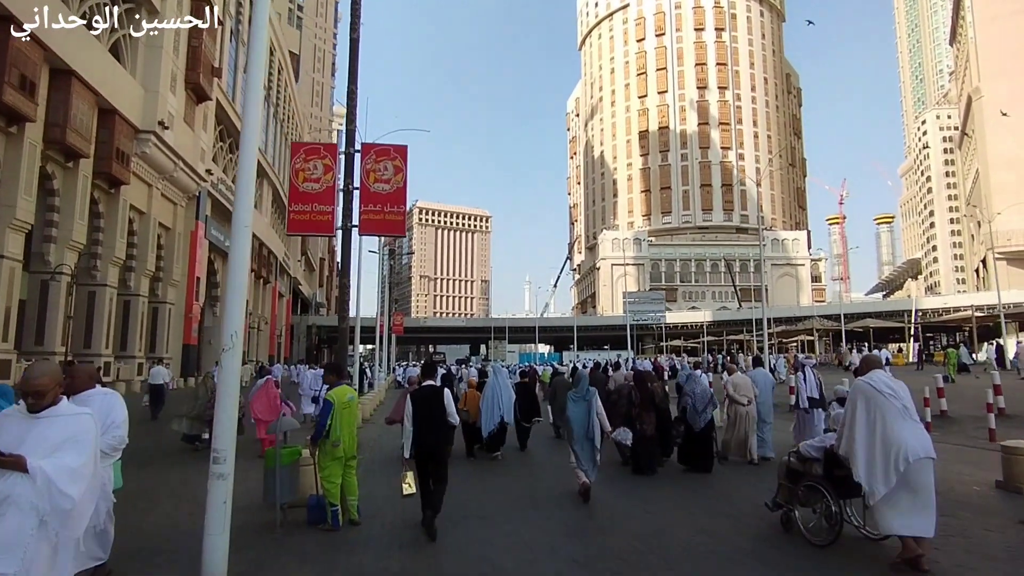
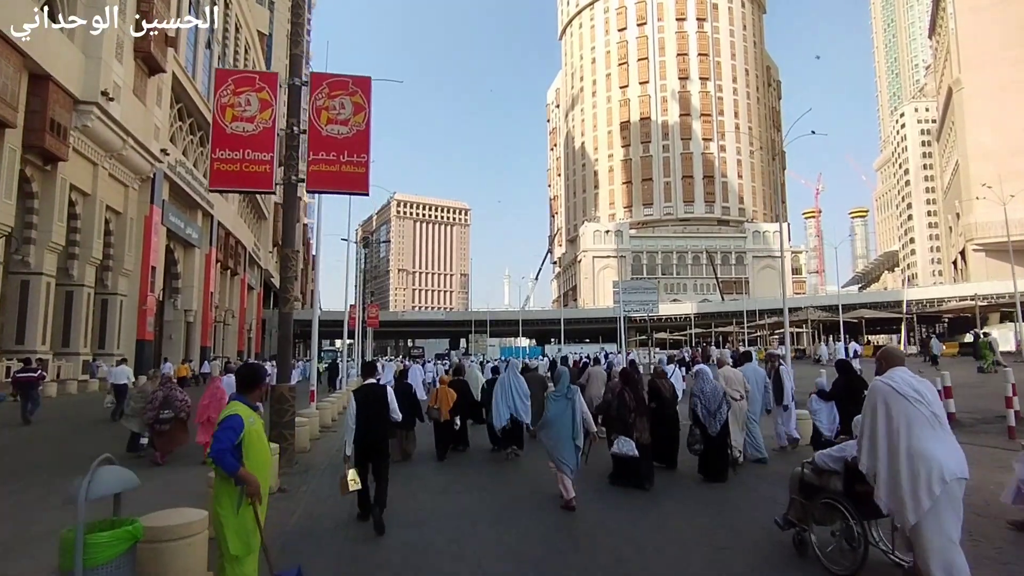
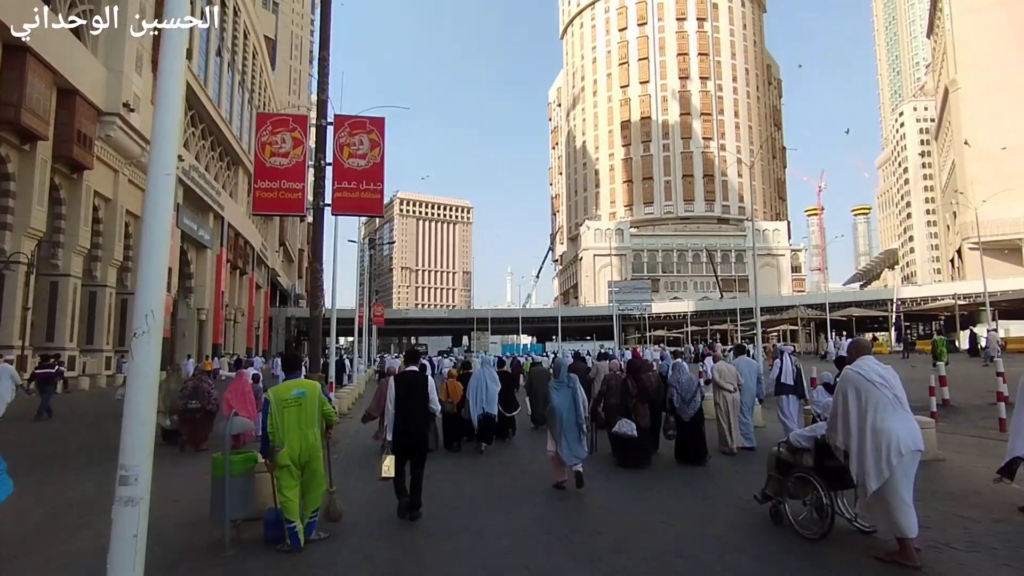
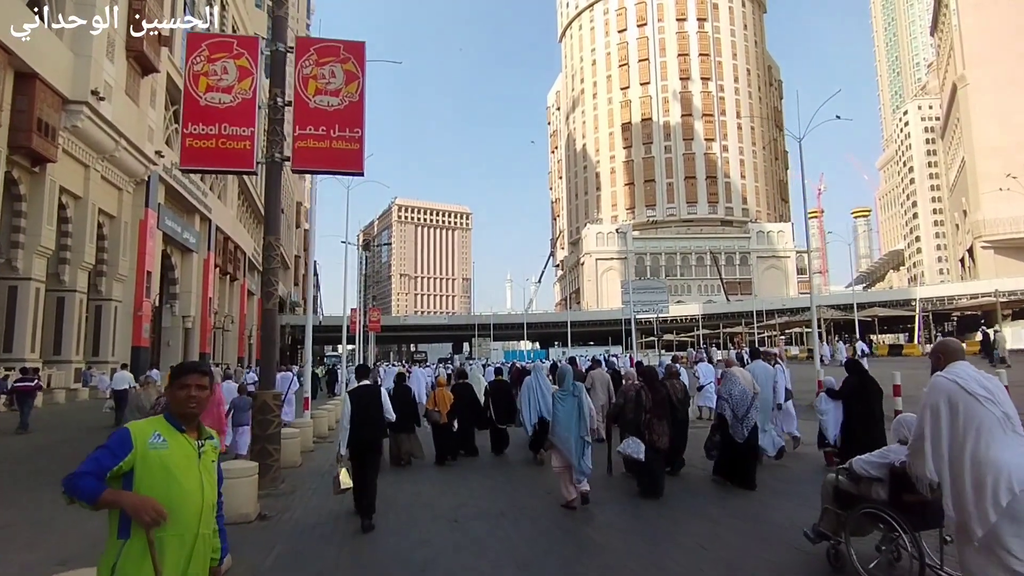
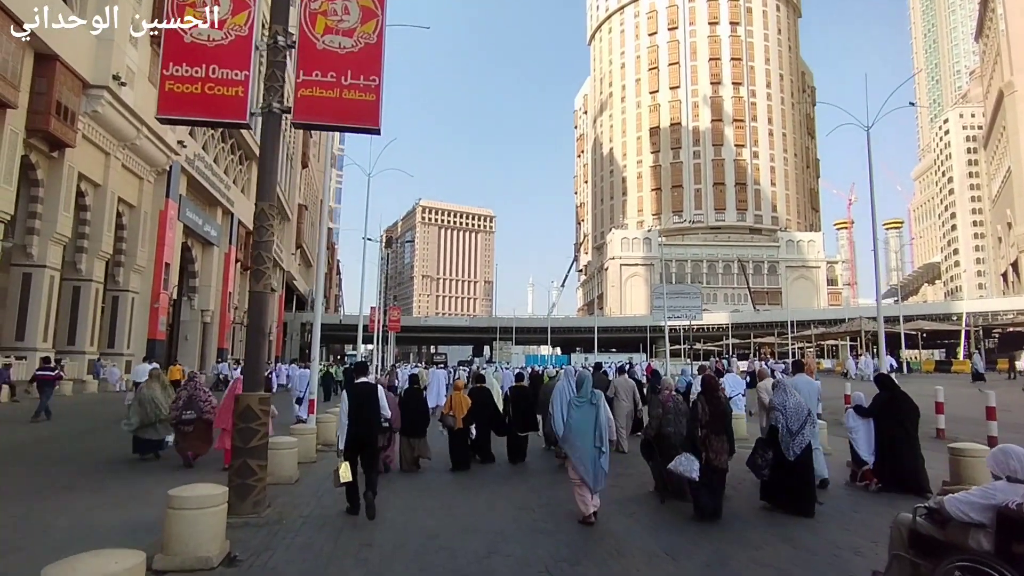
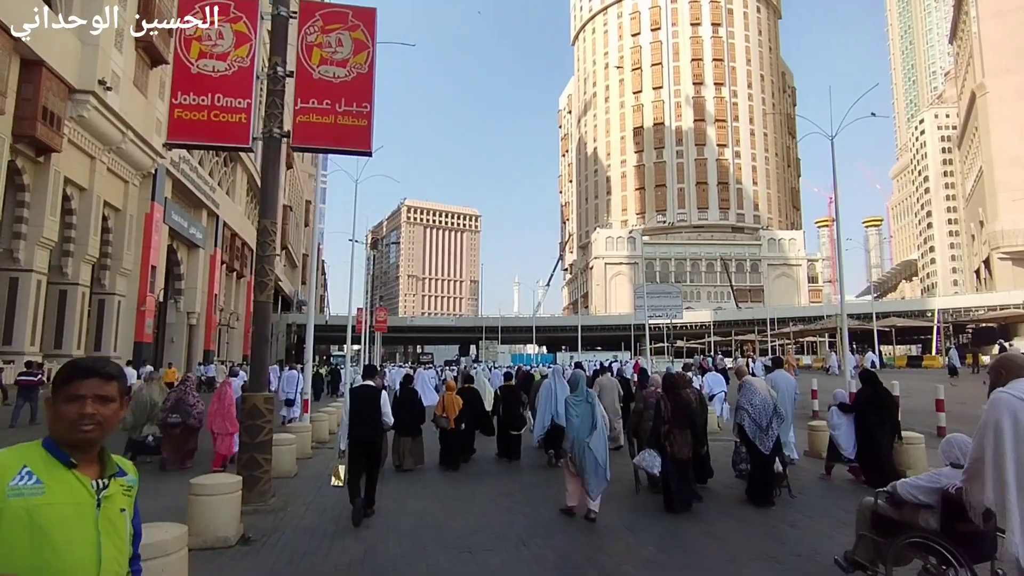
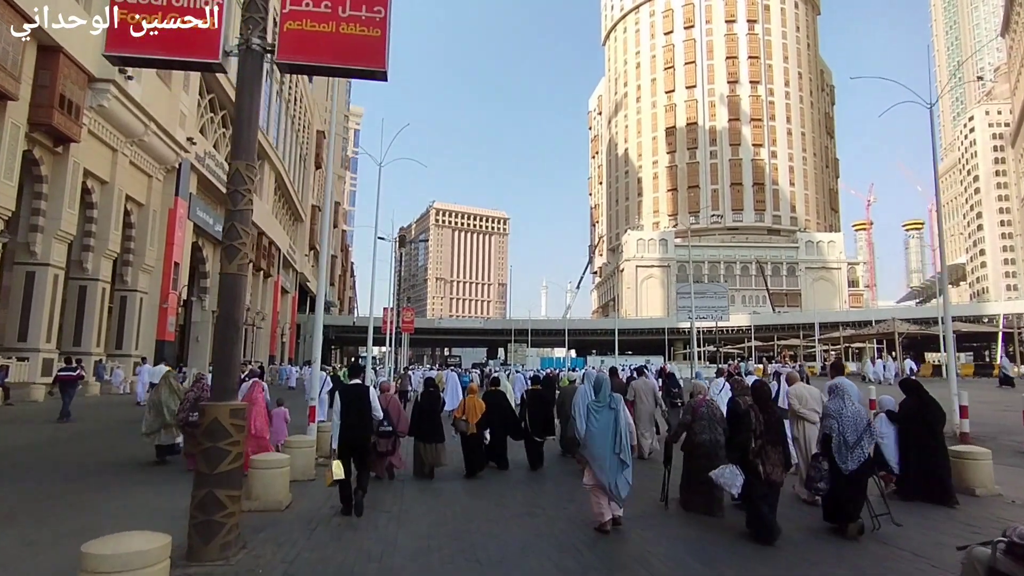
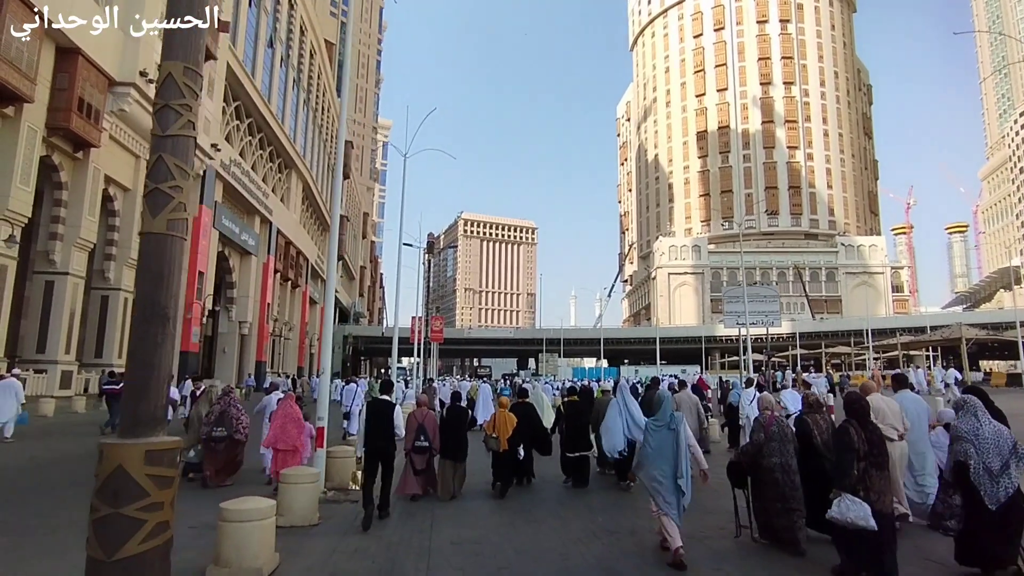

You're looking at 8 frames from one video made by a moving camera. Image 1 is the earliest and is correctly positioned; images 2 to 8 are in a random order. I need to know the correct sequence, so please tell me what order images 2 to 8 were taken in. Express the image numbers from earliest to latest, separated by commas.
3, 2, 4, 6, 5, 7, 8
